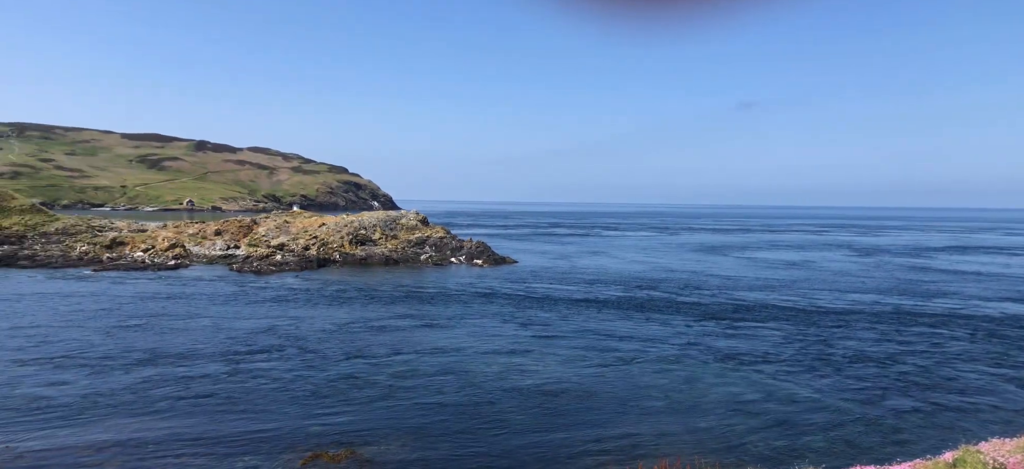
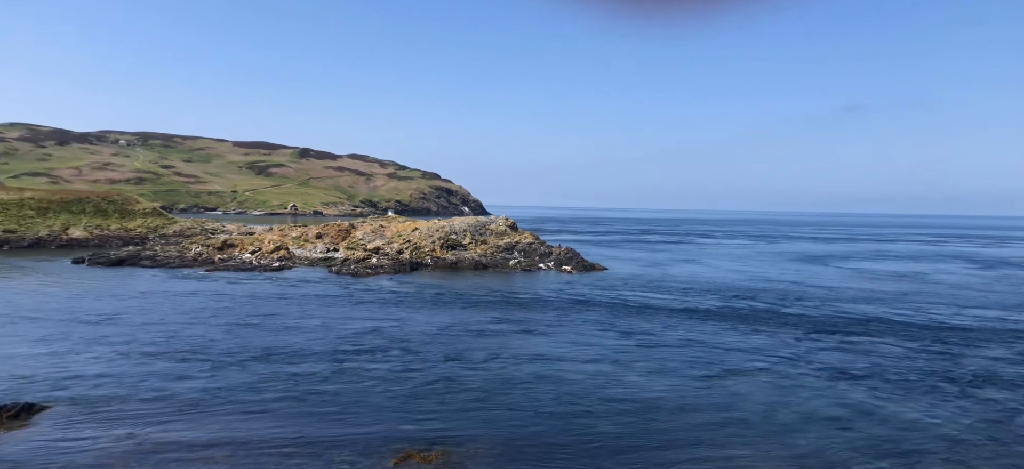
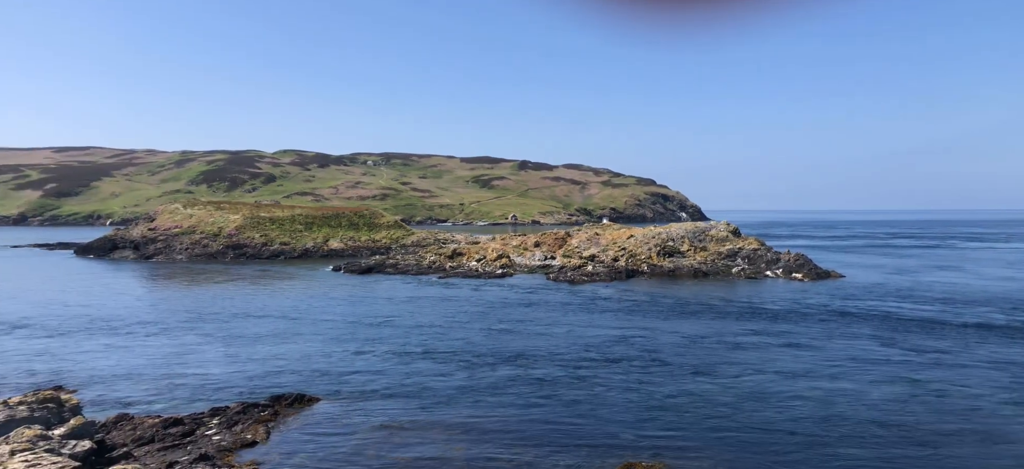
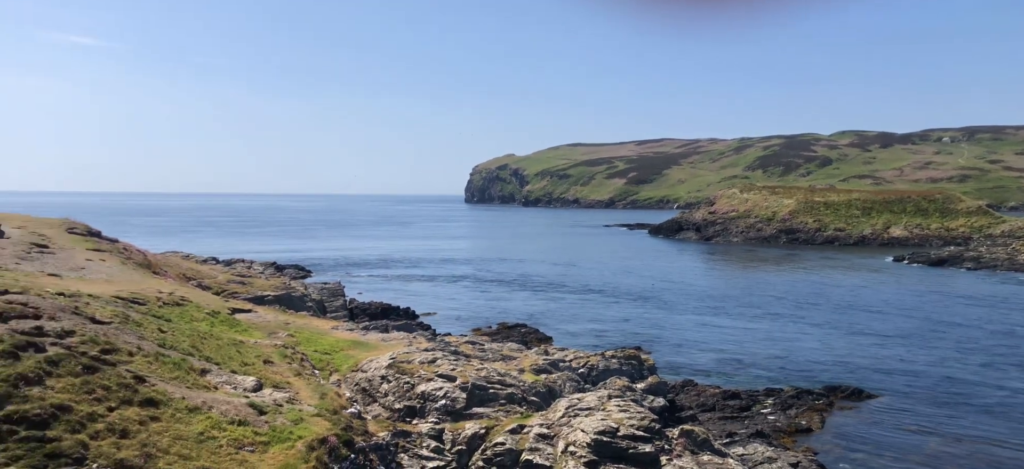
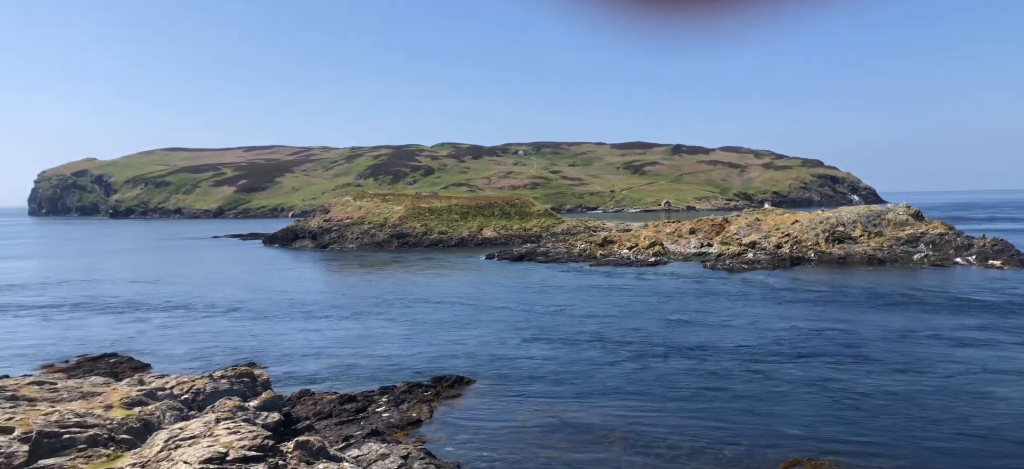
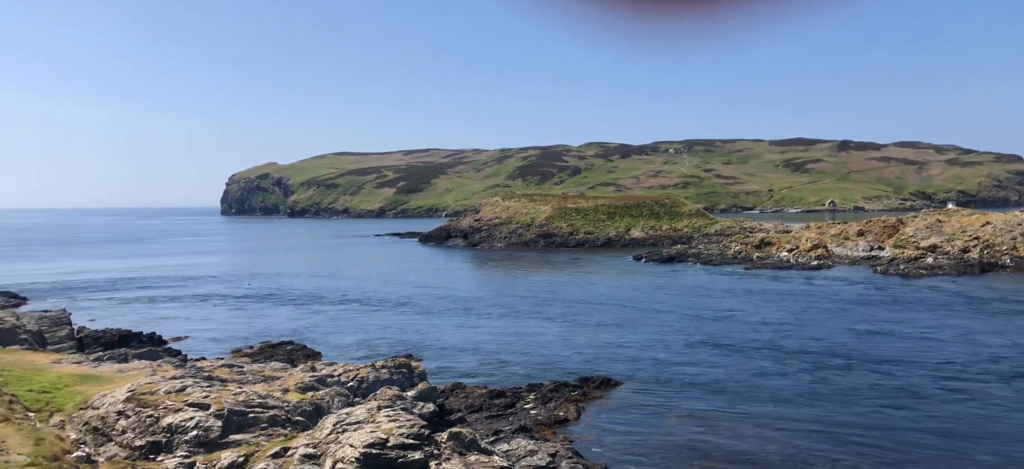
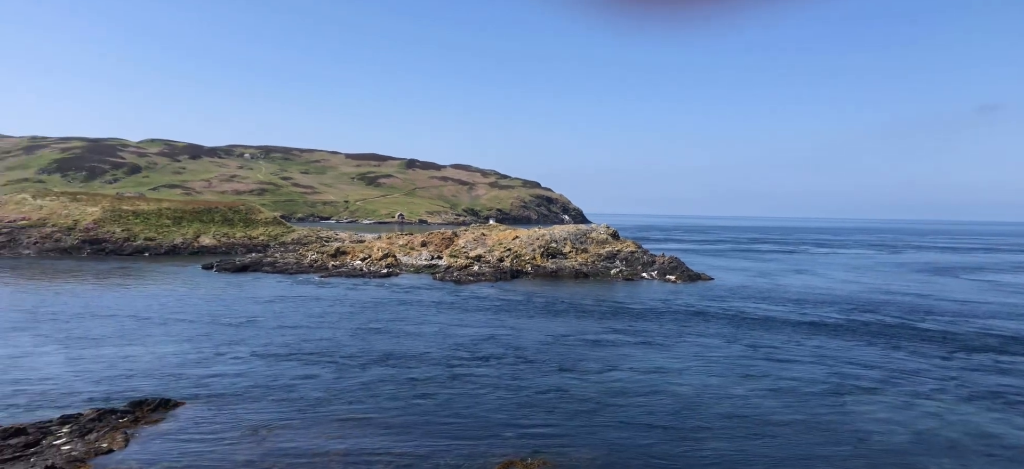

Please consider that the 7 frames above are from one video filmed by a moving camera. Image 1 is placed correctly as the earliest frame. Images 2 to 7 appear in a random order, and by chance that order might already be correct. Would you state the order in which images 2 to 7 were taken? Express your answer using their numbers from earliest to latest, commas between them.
2, 7, 3, 5, 6, 4
